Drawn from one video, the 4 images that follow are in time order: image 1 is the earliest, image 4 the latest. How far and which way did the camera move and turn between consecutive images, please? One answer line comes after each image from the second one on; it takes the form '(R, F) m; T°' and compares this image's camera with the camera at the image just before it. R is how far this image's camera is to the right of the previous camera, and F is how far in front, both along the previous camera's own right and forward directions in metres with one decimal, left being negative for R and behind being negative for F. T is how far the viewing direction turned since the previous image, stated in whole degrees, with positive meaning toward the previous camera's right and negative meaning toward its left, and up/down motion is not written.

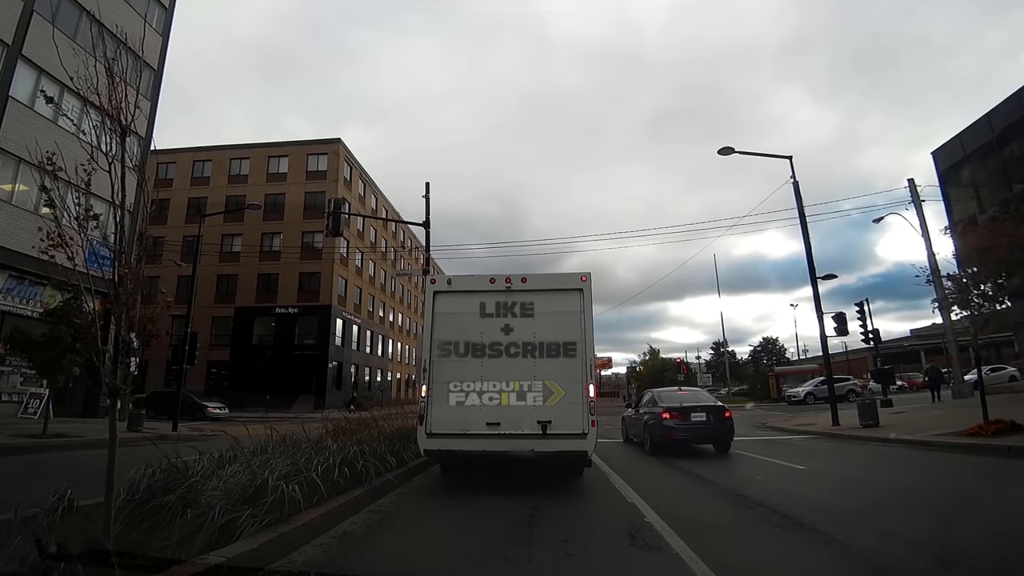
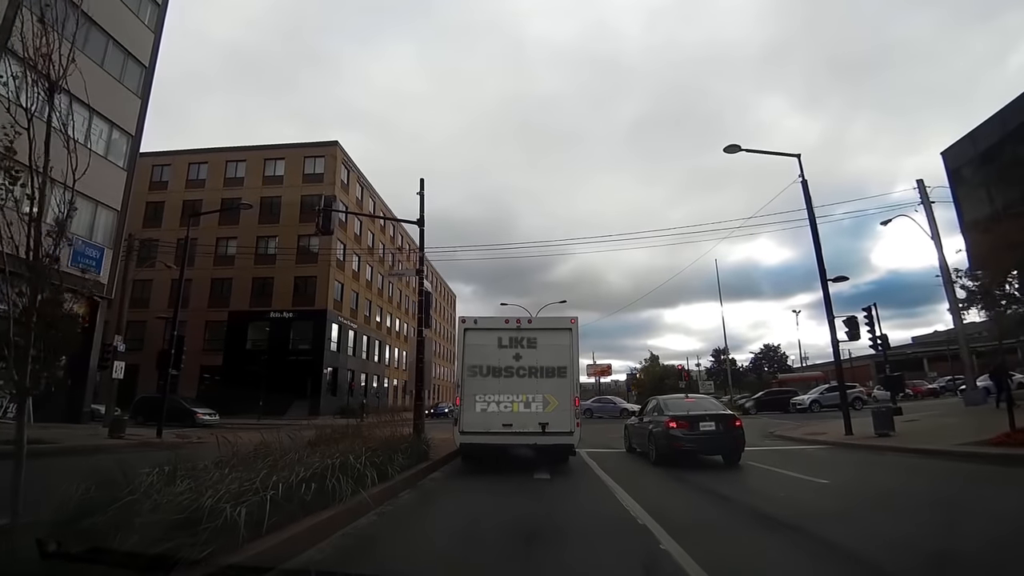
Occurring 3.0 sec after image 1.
(0.0, +0.6) m; 0°
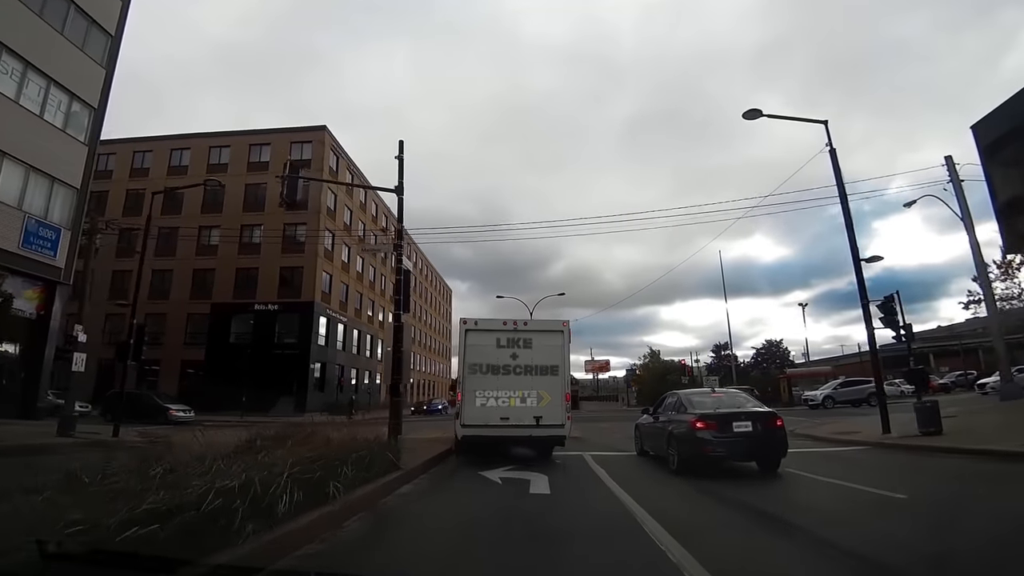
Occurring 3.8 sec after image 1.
(+0.1, +1.6) m; 0°
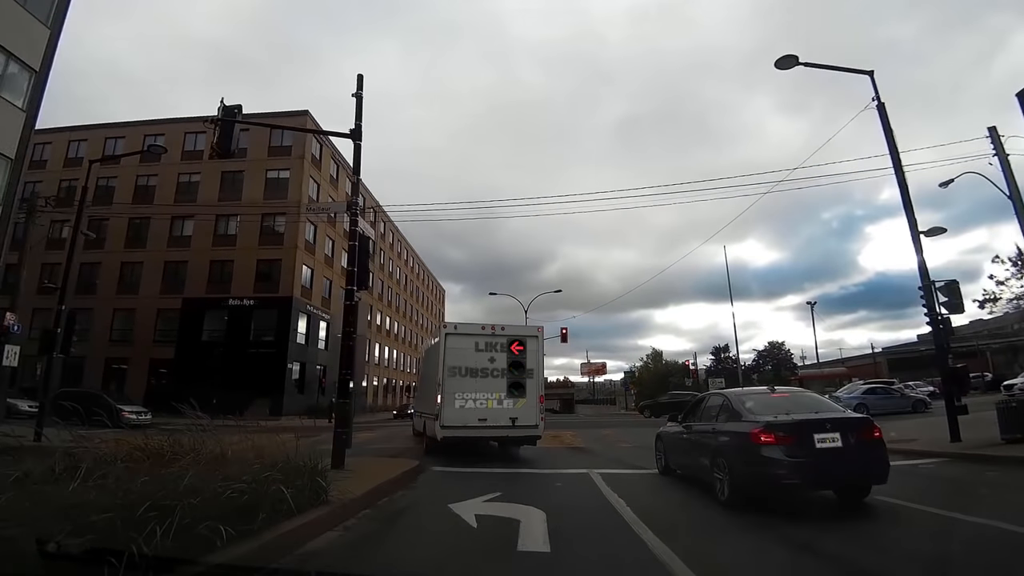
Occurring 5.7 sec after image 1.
(+0.1, +2.2) m; +1°
